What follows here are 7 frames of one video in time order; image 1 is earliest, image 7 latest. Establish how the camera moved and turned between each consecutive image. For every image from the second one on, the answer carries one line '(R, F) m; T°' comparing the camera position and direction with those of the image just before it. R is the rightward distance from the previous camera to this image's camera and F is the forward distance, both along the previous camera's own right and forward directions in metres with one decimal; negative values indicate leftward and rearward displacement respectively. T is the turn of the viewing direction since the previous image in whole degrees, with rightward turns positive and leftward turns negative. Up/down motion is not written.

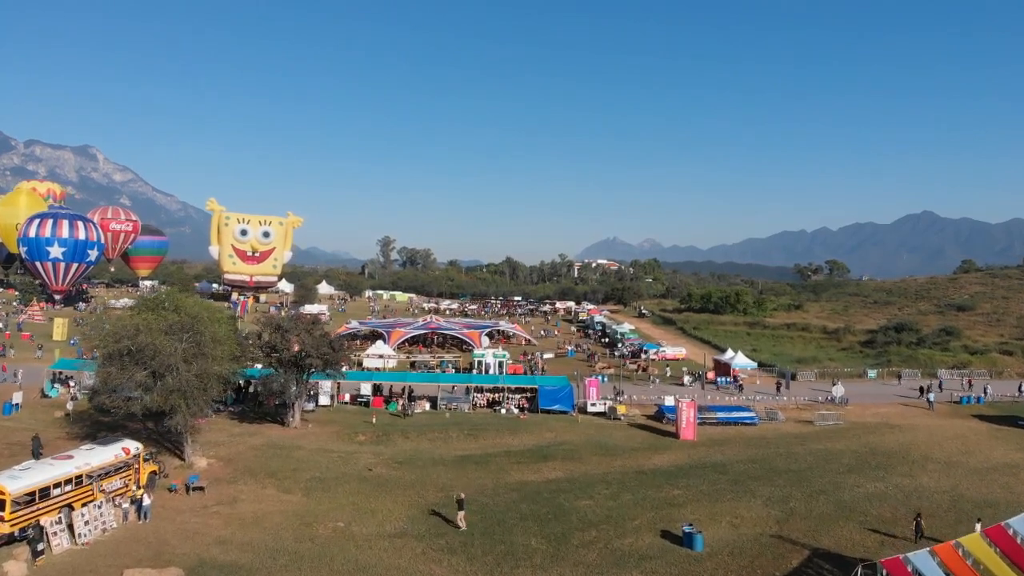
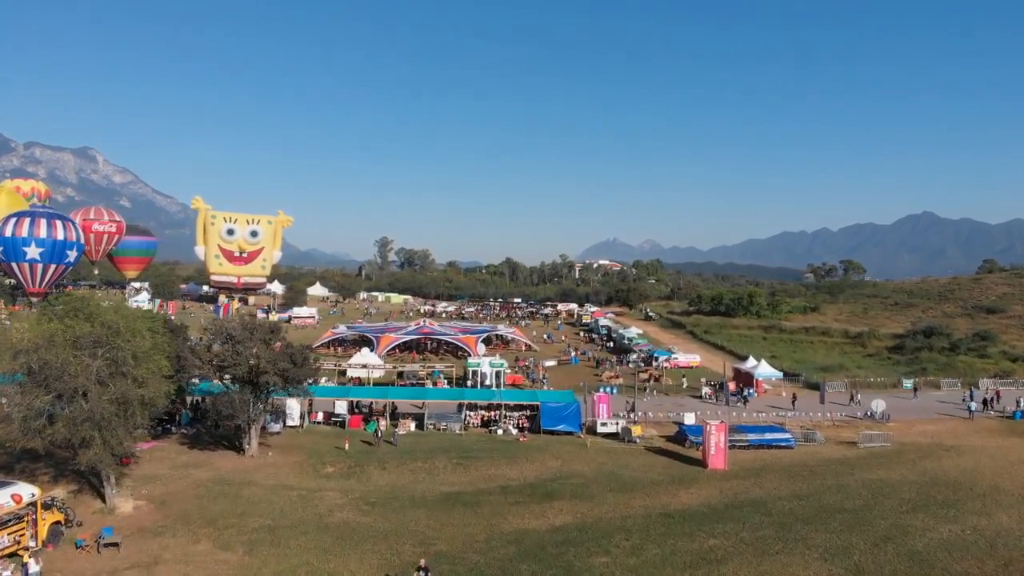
(+0.1, +4.1) m; 0°
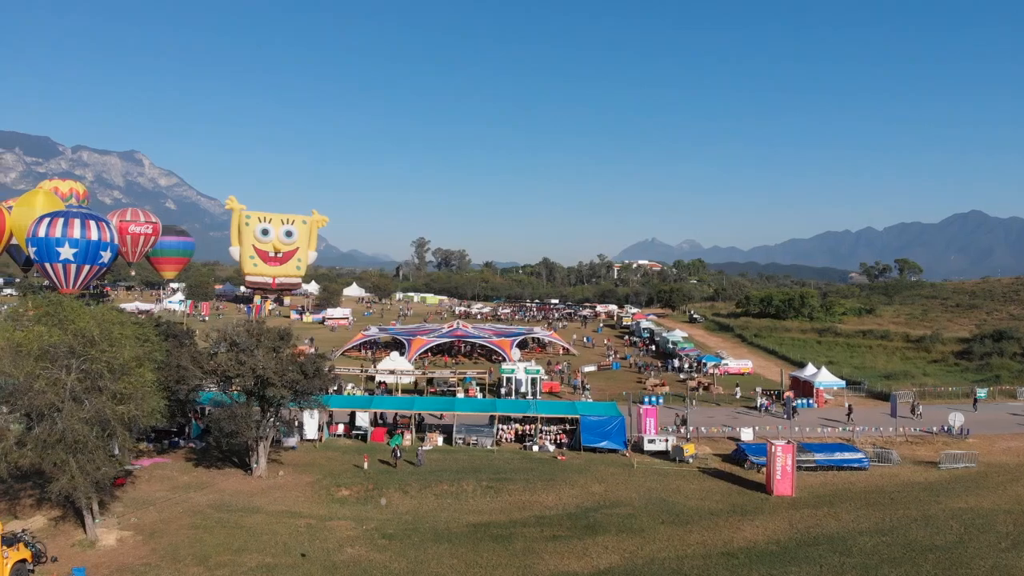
(0.0, +2.6) m; -3°
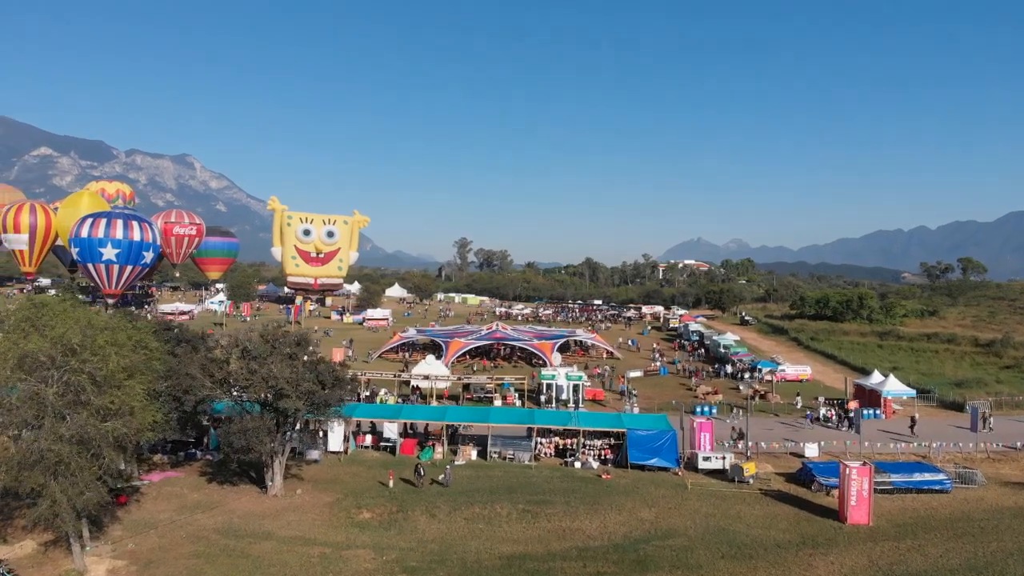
(+0.1, +2.0) m; -4°
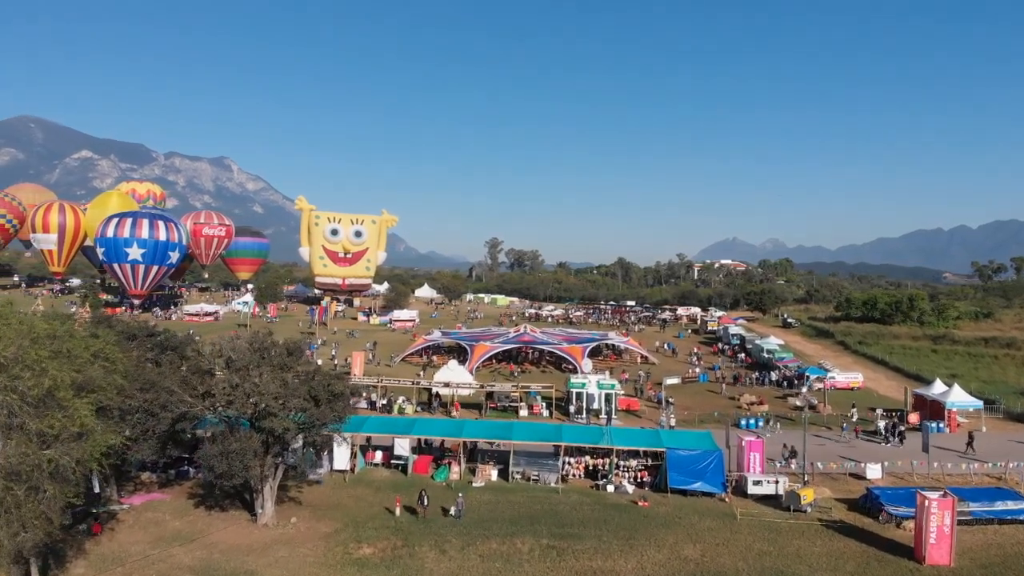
(+0.2, +2.3) m; -3°
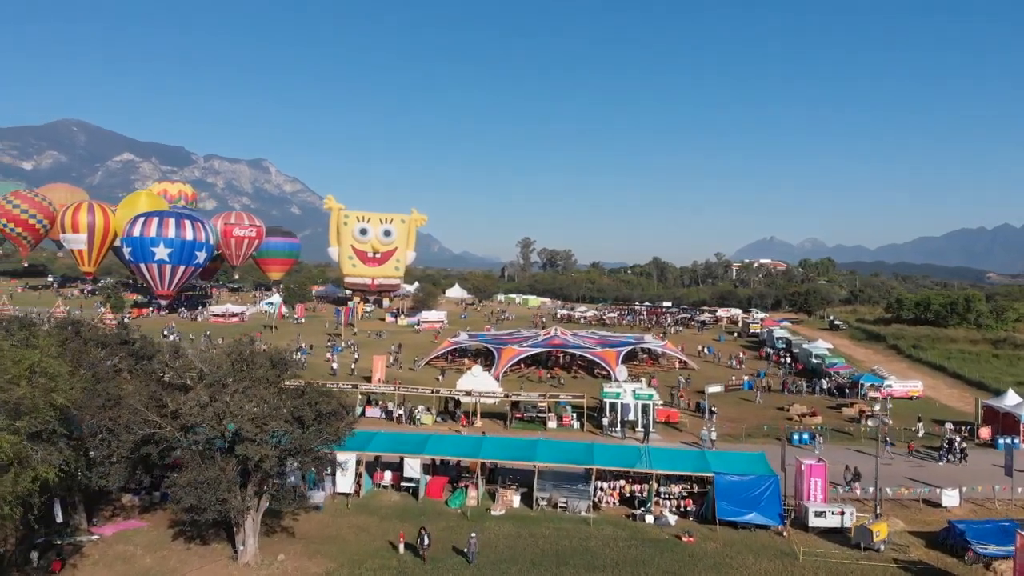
(+0.2, +2.4) m; -3°
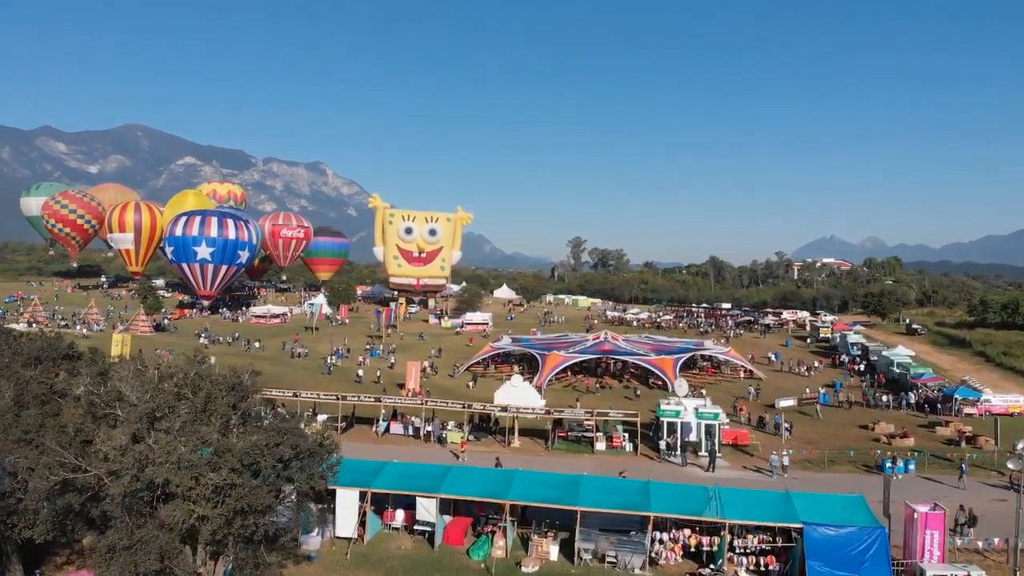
(+0.3, +3.3) m; -5°
